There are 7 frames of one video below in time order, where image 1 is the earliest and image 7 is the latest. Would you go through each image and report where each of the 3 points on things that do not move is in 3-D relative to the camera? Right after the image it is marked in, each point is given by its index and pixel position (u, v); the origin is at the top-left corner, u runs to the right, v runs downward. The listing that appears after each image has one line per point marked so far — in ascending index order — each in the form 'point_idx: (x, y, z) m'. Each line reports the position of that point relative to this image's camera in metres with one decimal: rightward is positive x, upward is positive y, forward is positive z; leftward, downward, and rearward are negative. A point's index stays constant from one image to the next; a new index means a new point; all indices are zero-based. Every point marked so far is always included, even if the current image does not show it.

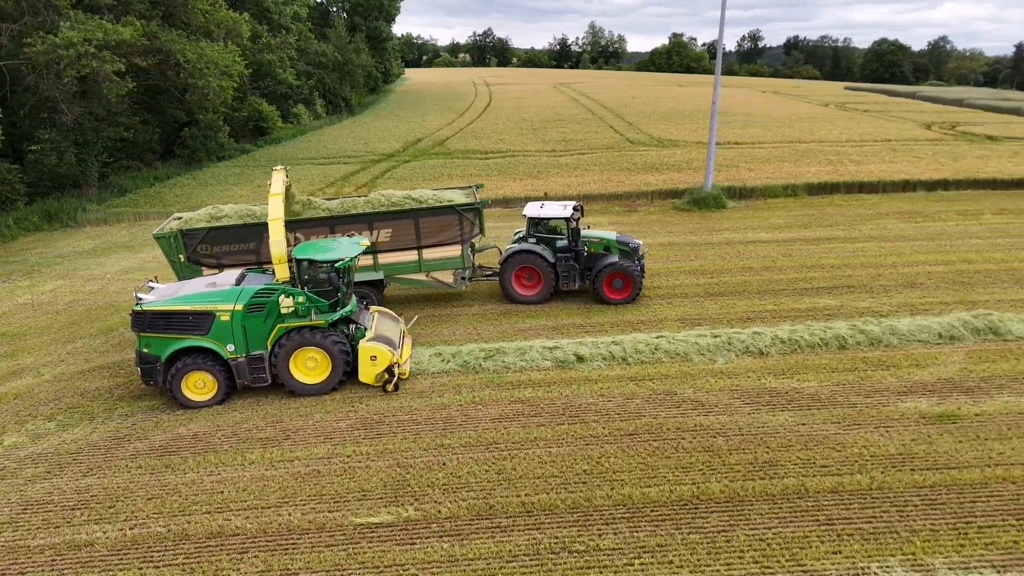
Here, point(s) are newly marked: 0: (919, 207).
0: (+9.7, +1.9, +17.2) m
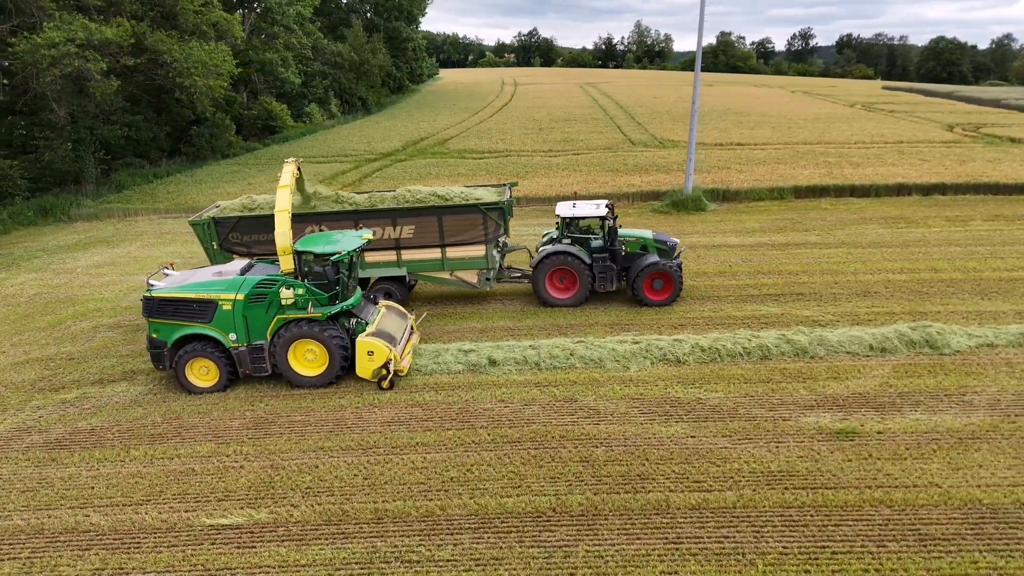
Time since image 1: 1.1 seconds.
0: (+9.0, +1.7, +16.5) m
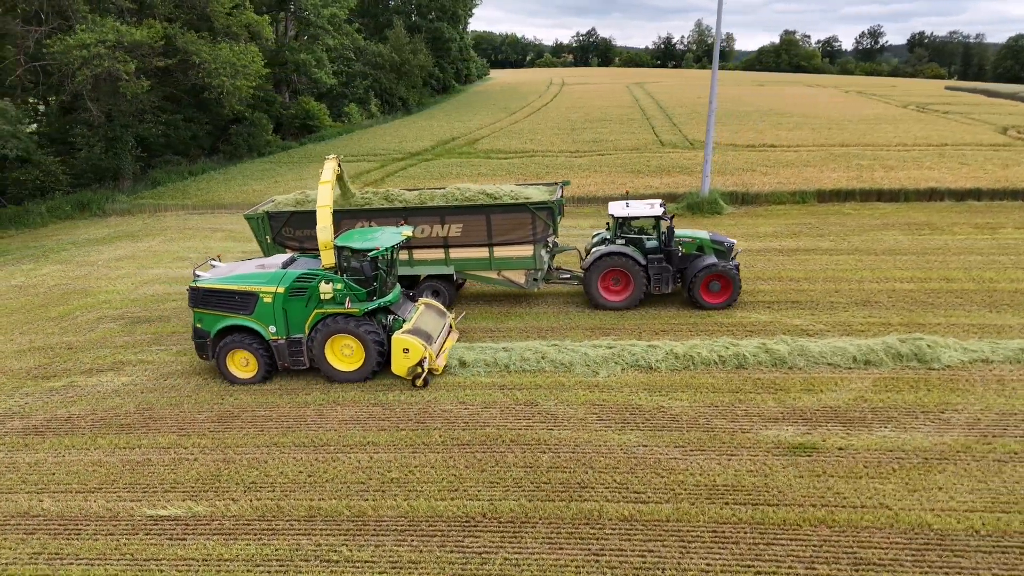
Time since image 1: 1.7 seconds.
0: (+9.2, +1.5, +15.7) m
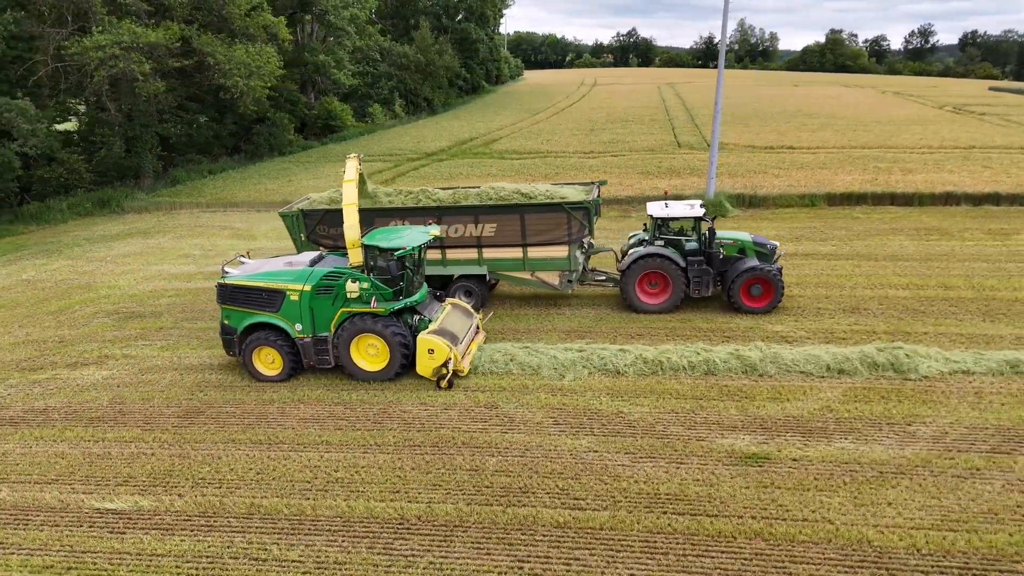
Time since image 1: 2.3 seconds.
0: (+9.1, +1.3, +15.2) m
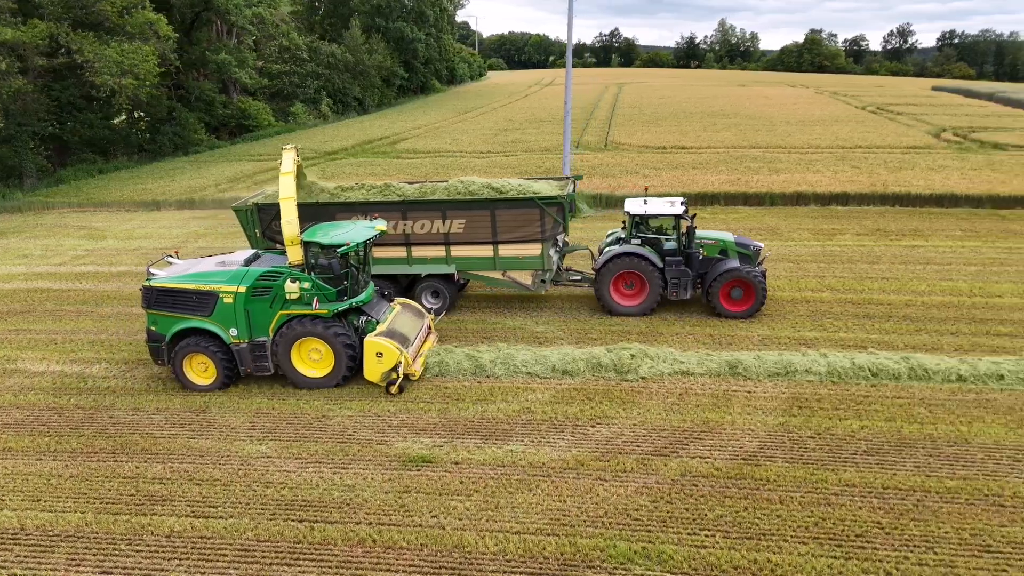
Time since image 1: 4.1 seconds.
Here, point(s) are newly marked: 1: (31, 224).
0: (+5.7, +1.4, +15.2) m
1: (-12.6, +1.7, +19.0) m
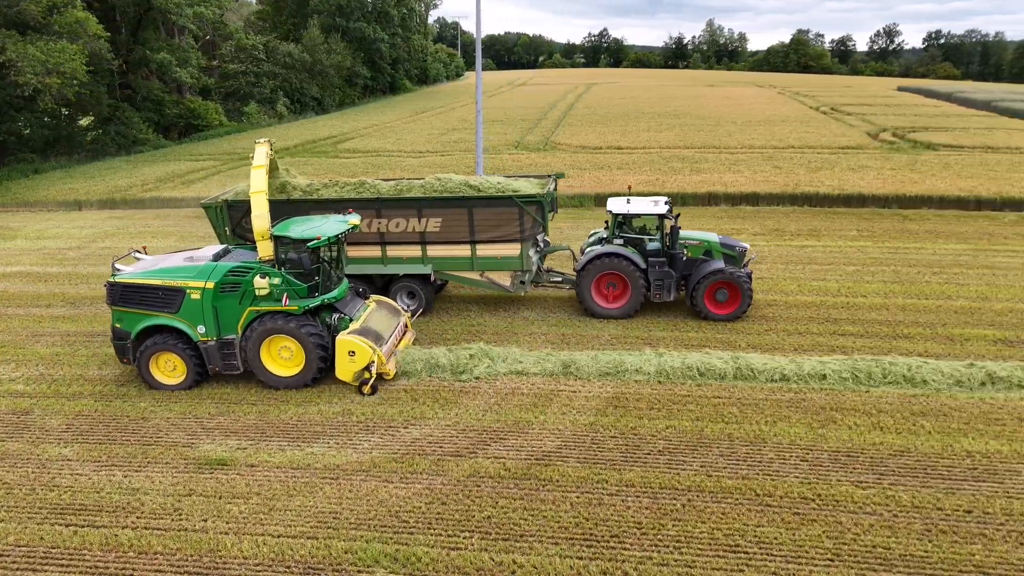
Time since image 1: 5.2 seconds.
0: (+3.7, +1.4, +15.3) m
1: (-14.7, +1.6, +18.8) m
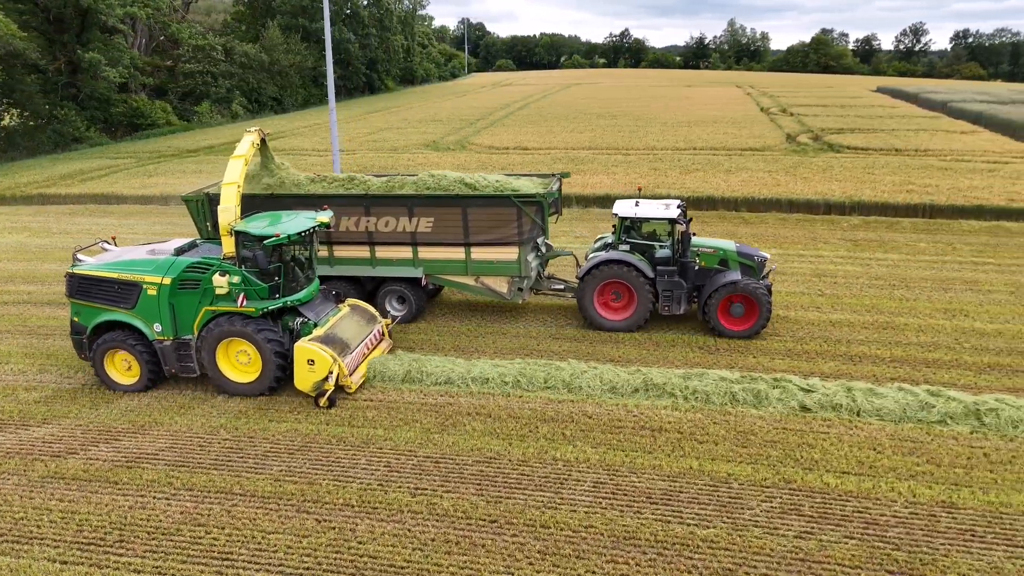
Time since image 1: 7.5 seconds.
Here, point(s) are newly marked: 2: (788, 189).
0: (+0.2, +1.3, +15.1) m
1: (-18.0, +1.8, +19.2) m
2: (+6.4, +2.3, +16.6) m
